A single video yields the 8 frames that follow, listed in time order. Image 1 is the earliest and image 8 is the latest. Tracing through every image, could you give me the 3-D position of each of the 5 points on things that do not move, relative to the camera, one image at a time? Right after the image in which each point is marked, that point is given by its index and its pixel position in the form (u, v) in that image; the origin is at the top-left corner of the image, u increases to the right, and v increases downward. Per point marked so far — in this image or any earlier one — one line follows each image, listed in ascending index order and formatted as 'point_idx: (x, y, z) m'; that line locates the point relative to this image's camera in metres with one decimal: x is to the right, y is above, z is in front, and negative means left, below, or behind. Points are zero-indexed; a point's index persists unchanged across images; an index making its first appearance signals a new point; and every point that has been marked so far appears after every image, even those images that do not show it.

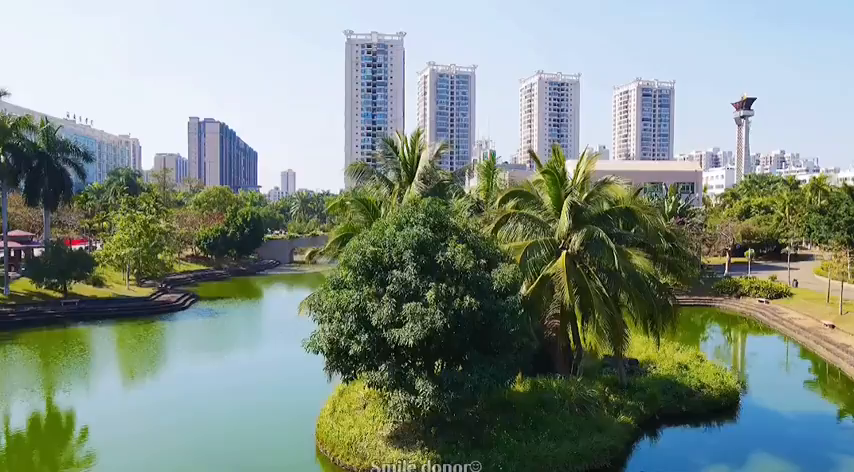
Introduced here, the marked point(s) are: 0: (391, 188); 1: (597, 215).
0: (-0.9, +1.3, +17.6) m
1: (+3.3, +0.4, +12.3) m
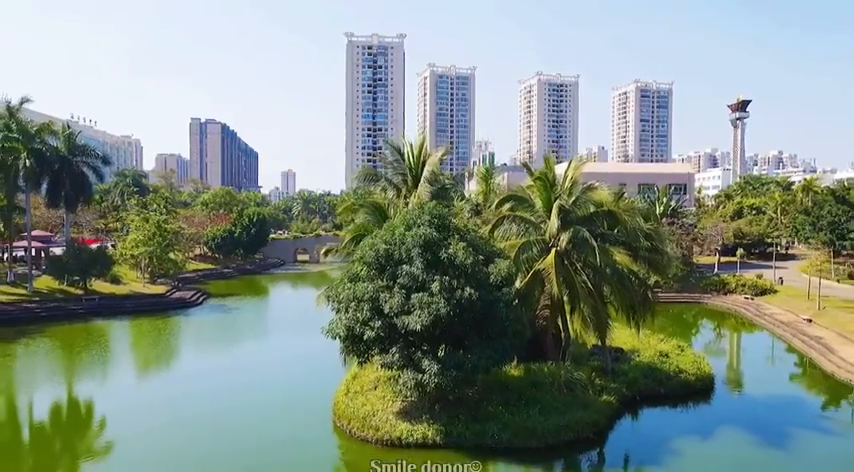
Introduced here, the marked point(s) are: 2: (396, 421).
0: (-0.8, +1.3, +19.0) m
1: (+3.4, +0.4, +13.8) m
2: (-0.6, -3.7, +13.2) m
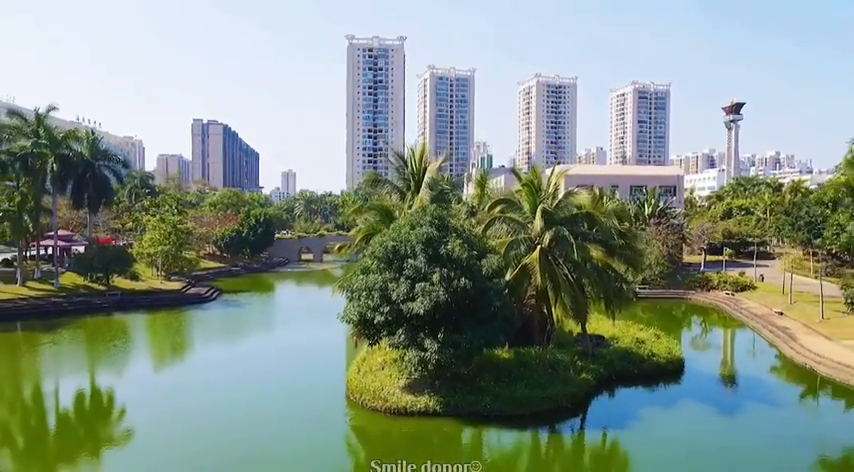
0: (-0.8, +1.3, +21.0) m
1: (+3.4, +0.4, +15.8) m
2: (-0.6, -3.7, +15.2) m
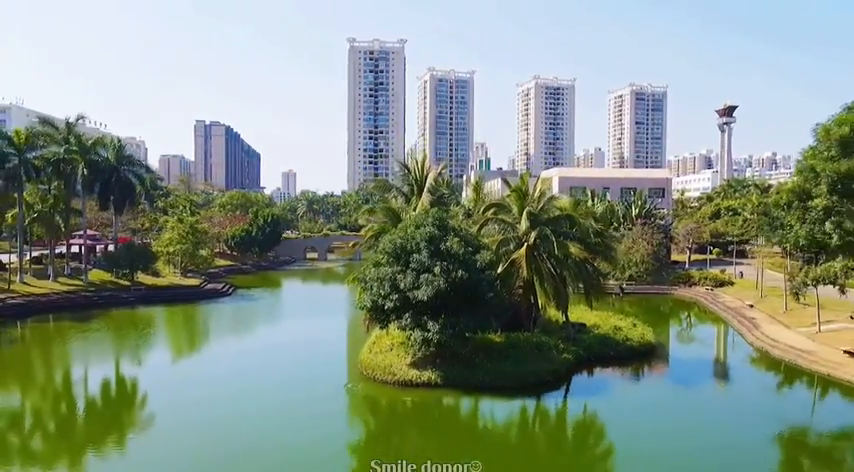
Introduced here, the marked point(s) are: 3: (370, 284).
0: (-0.7, +1.4, +23.5) m
1: (+3.4, +0.5, +18.2) m
2: (-0.5, -3.7, +17.6) m
3: (-1.5, -1.3, +16.9) m
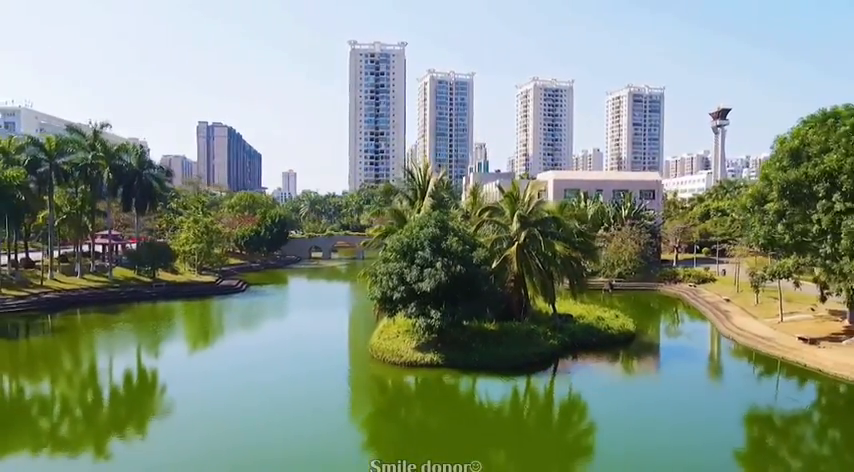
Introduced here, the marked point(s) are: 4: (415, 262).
0: (-0.7, +1.4, +25.9) m
1: (+3.5, +0.5, +20.7) m
2: (-0.4, -3.7, +20.0) m
3: (-1.4, -1.3, +19.3) m
4: (-0.4, -0.8, +18.9) m
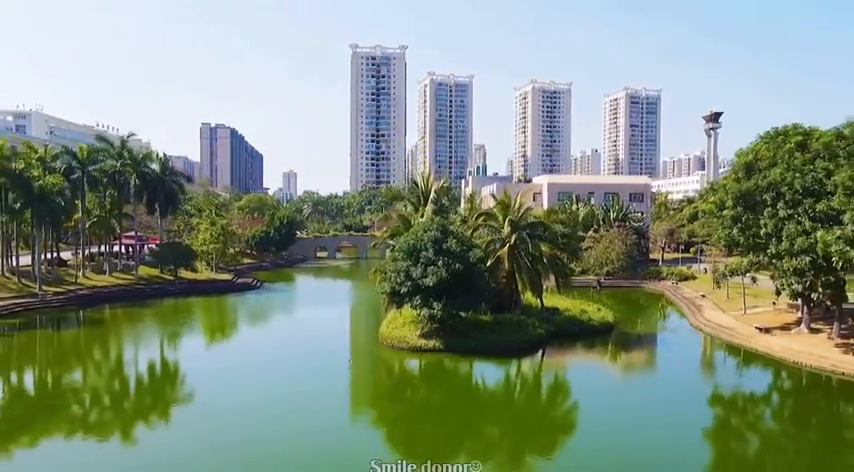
0: (-0.6, +1.3, +28.9) m
1: (+3.6, +0.4, +23.6) m
2: (-0.3, -3.8, +23.0) m
3: (-1.3, -1.3, +22.3) m
4: (-0.3, -0.9, +21.9) m
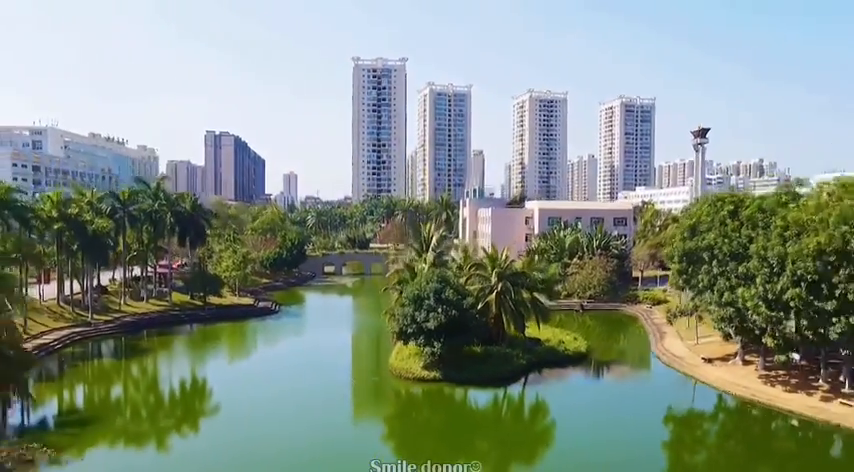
0: (-0.5, -0.8, +33.7) m
1: (+3.7, -1.7, +28.5) m
2: (-0.3, -5.8, +27.9) m
3: (-1.2, -3.4, +27.2) m
4: (-0.2, -2.9, +26.8) m
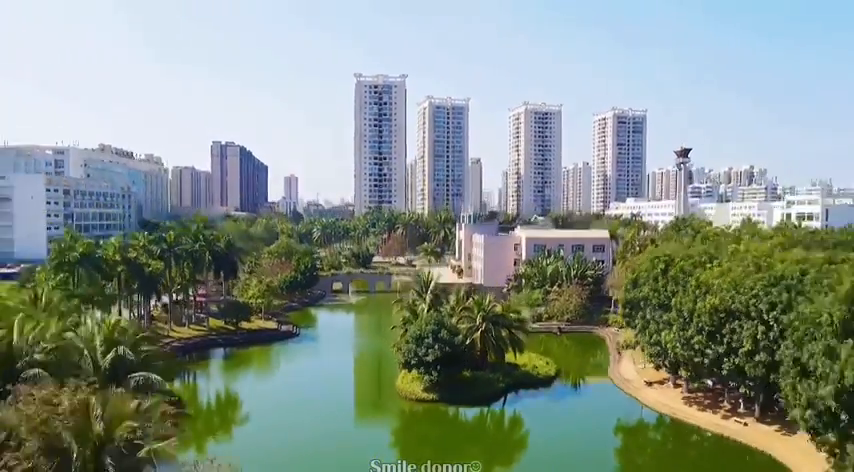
0: (-0.5, -3.5, +41.3) m
1: (+3.7, -4.4, +36.0) m
2: (-0.3, -8.6, +35.4) m
3: (-1.3, -6.2, +34.7) m
4: (-0.2, -5.7, +34.3) m
